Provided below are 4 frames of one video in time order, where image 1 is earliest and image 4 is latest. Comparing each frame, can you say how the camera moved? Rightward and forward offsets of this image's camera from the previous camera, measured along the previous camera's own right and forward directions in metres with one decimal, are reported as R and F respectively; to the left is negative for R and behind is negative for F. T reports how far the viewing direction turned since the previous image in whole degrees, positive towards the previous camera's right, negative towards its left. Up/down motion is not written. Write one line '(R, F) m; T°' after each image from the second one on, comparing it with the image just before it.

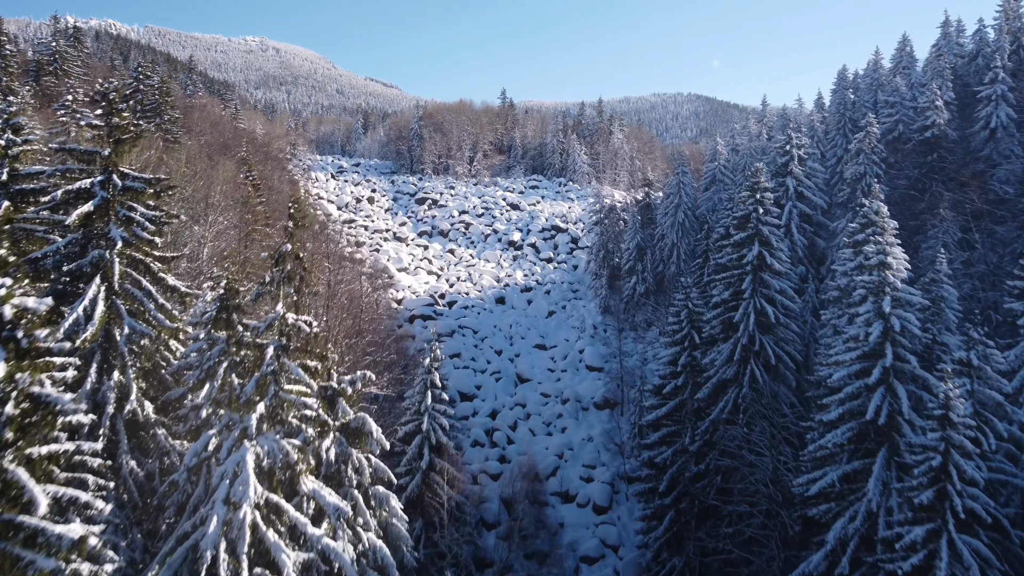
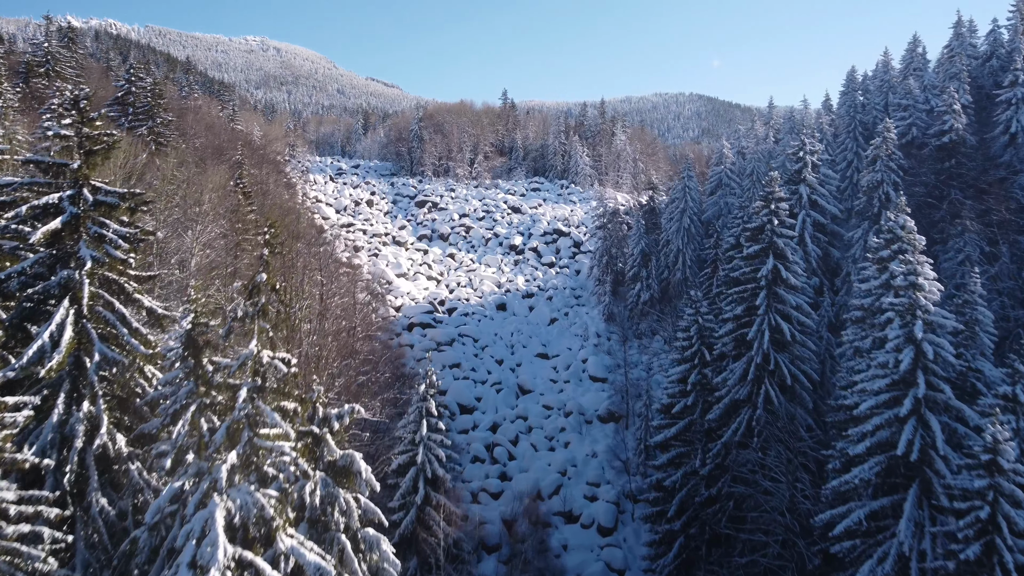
(0.0, +0.8) m; 0°
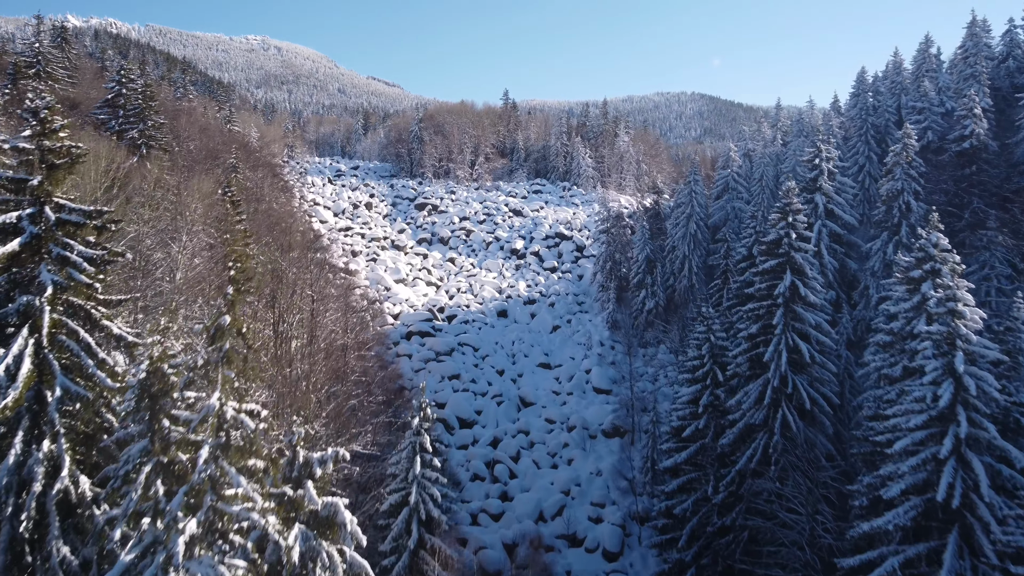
(0.0, +0.8) m; 0°
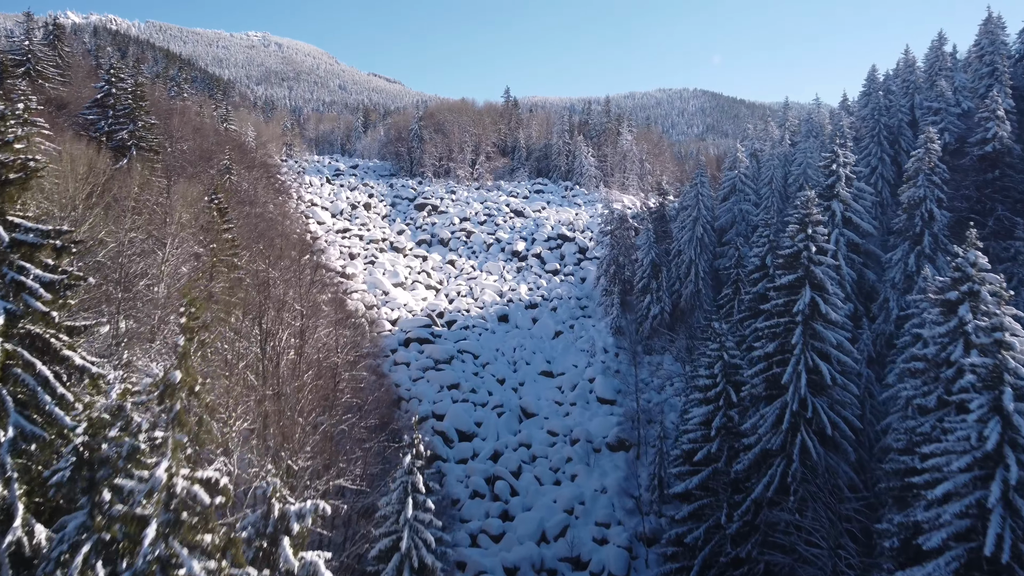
(0.0, +0.8) m; 0°
